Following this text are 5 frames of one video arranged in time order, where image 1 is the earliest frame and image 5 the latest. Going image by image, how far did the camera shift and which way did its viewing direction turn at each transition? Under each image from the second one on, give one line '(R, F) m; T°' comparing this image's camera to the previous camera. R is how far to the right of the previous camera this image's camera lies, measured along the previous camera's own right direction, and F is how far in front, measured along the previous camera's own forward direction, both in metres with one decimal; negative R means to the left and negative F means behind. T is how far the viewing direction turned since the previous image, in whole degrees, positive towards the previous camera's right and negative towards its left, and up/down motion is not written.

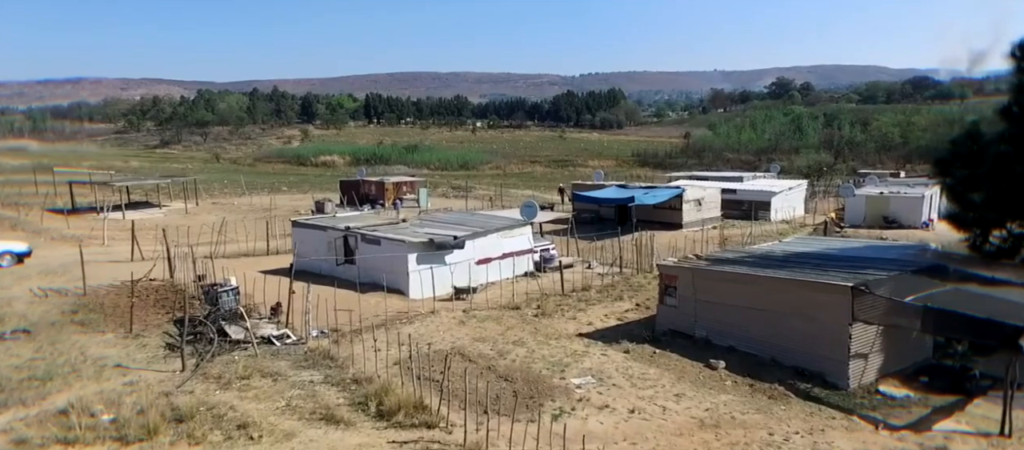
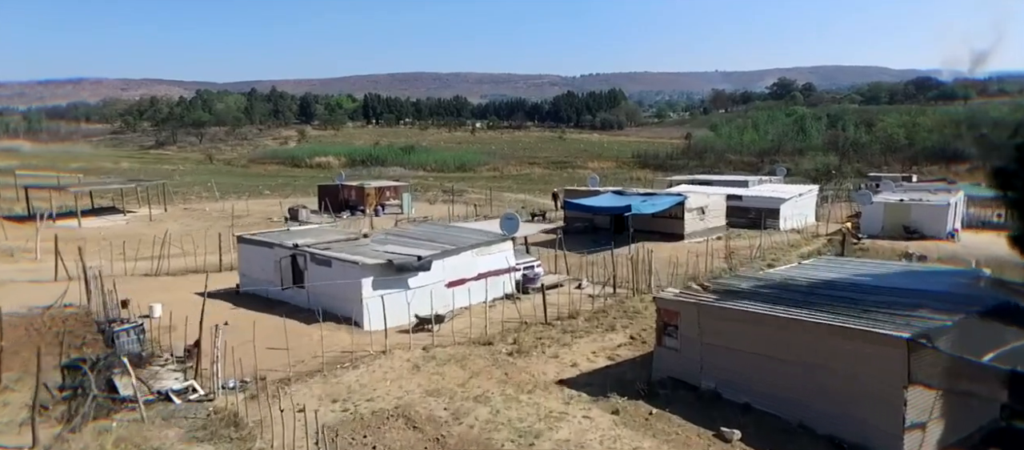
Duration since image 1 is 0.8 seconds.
(+0.4, +1.9) m; 0°
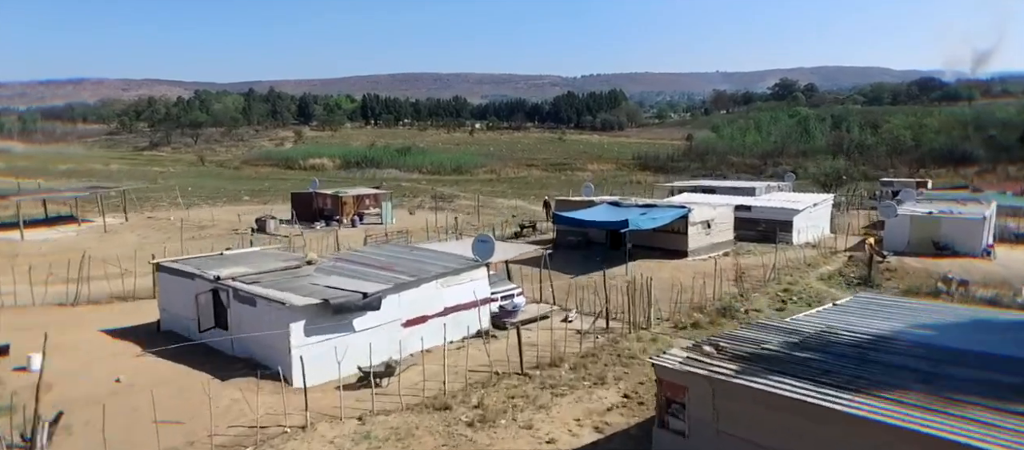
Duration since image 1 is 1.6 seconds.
(+0.4, +2.2) m; 0°
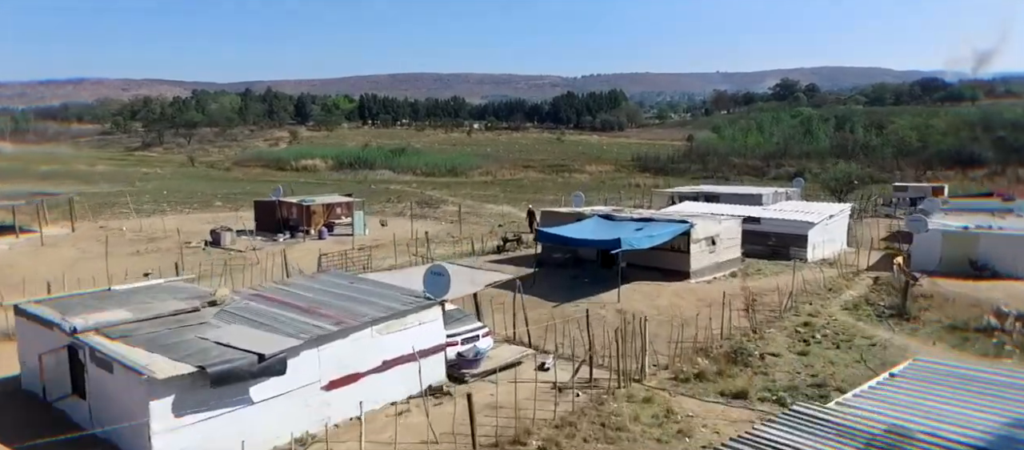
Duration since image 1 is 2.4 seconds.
(+0.5, +2.3) m; 0°
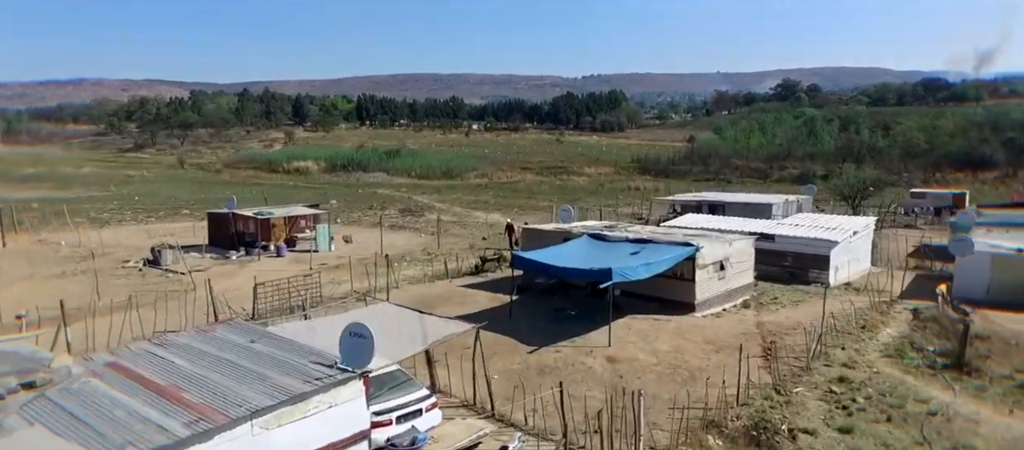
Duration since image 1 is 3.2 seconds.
(+0.5, +2.5) m; 0°
